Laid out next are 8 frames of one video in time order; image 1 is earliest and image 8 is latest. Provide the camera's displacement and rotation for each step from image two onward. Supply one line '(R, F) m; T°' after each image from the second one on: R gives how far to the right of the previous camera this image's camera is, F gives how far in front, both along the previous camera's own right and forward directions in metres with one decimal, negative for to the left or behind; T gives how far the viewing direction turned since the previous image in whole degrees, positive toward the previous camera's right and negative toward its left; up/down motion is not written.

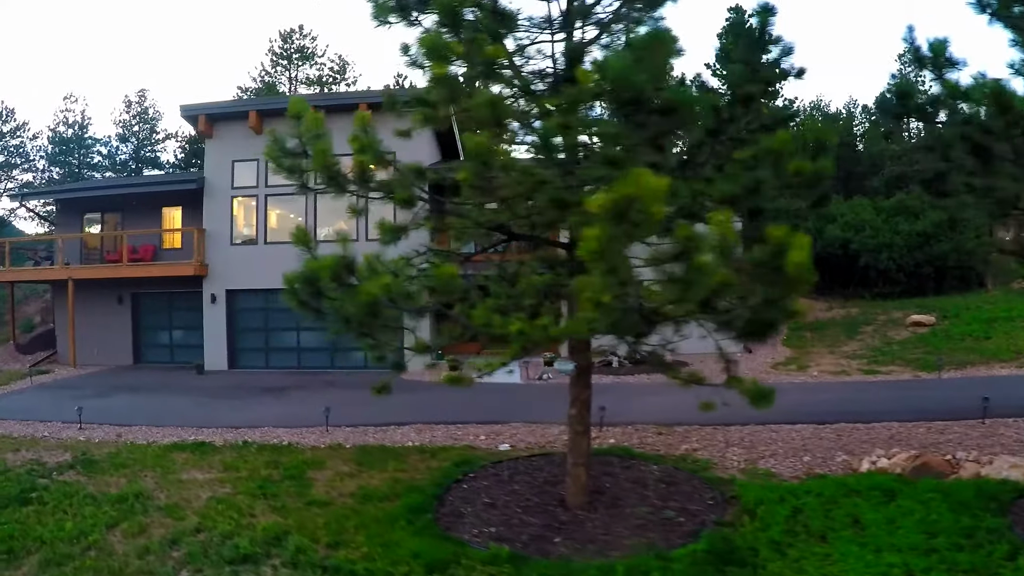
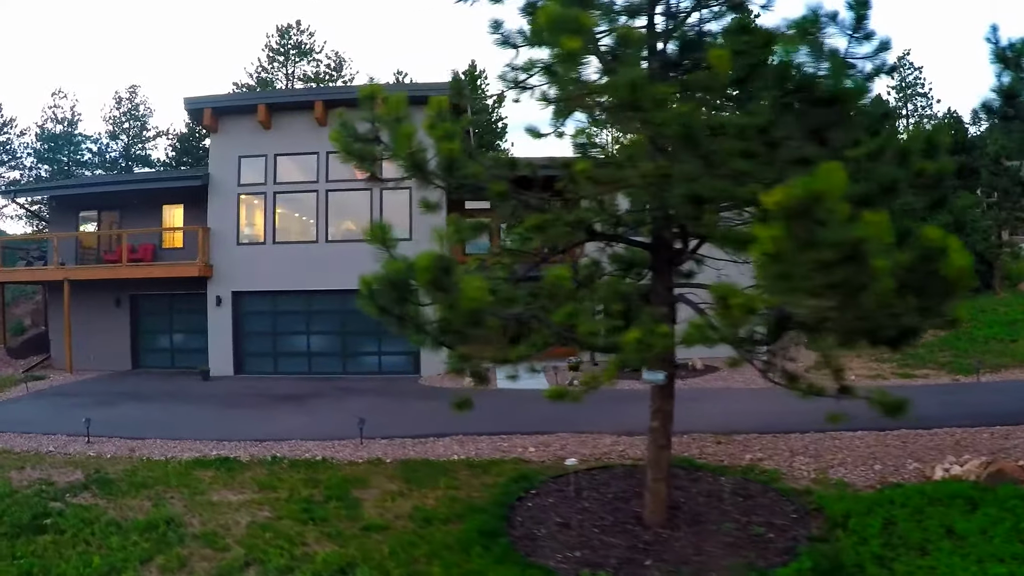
(-1.1, +0.9) m; +2°
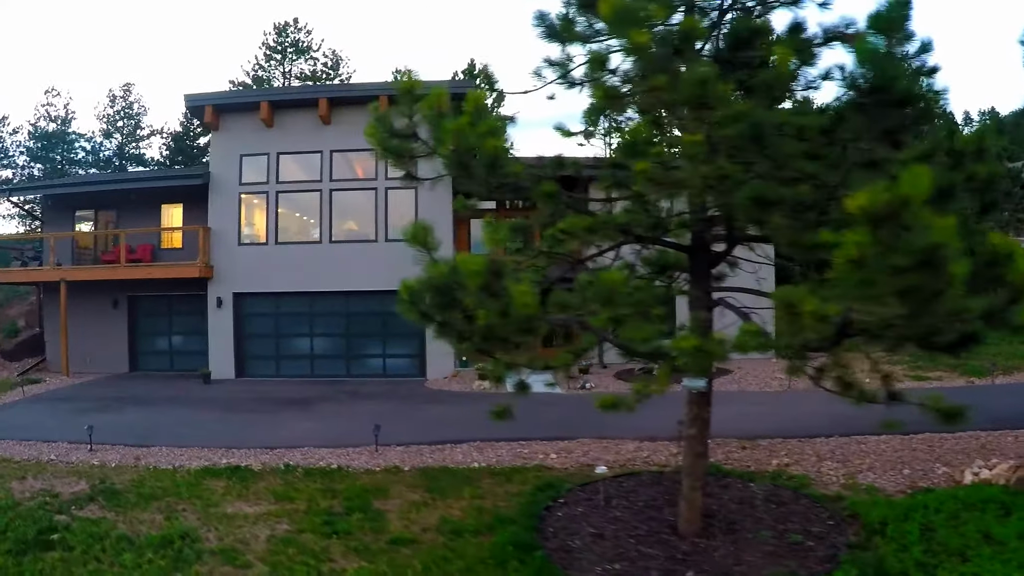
(-0.5, +0.4) m; +1°
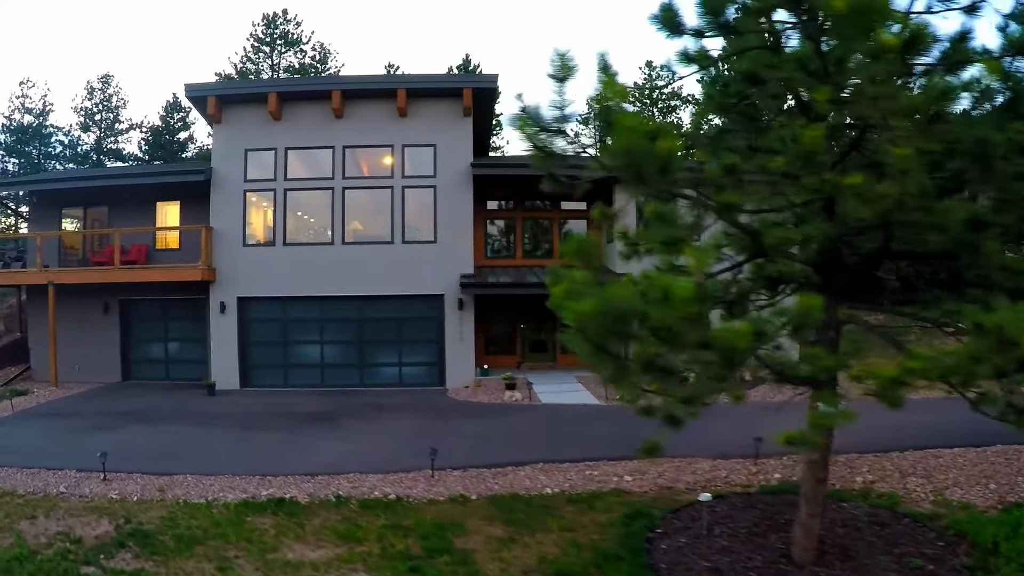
(-1.4, +1.0) m; +3°
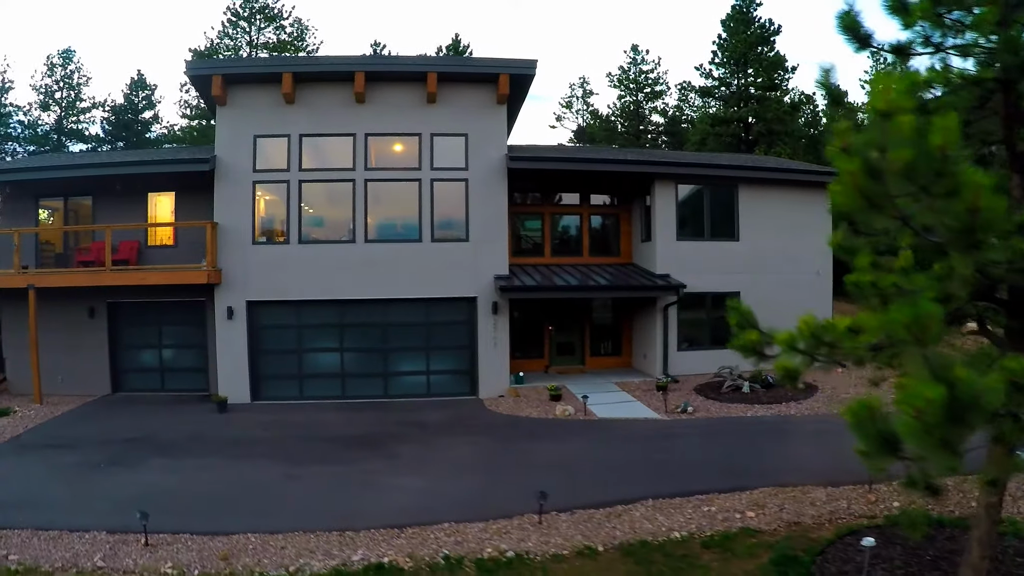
(-2.0, +1.3) m; +5°
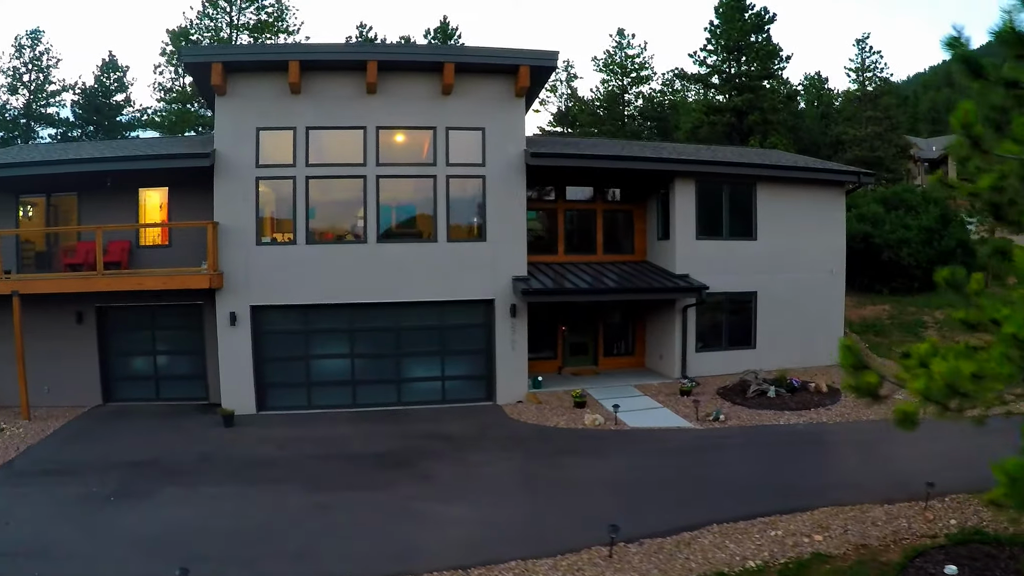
(-1.2, +0.6) m; +3°
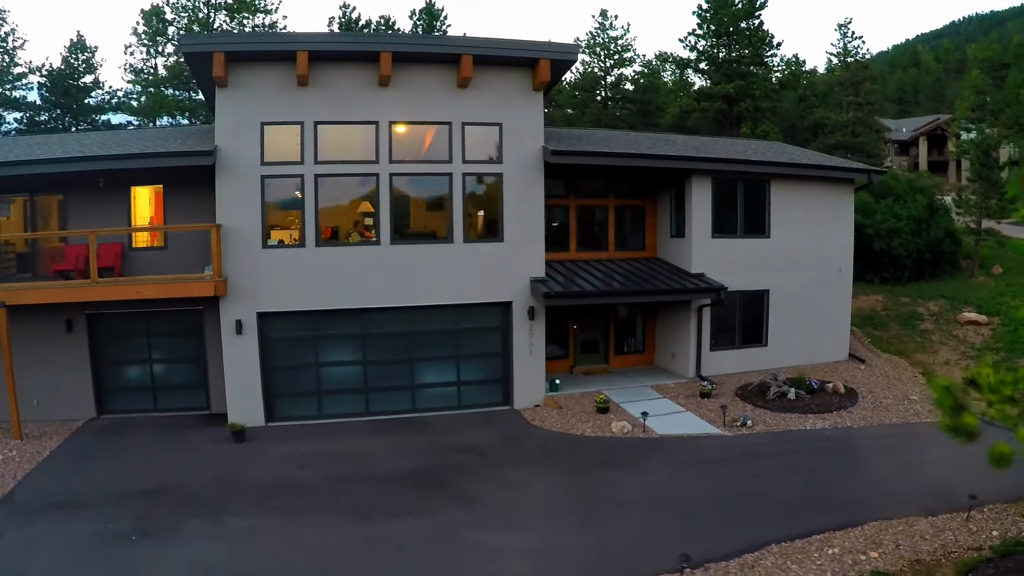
(-1.2, +0.5) m; +3°
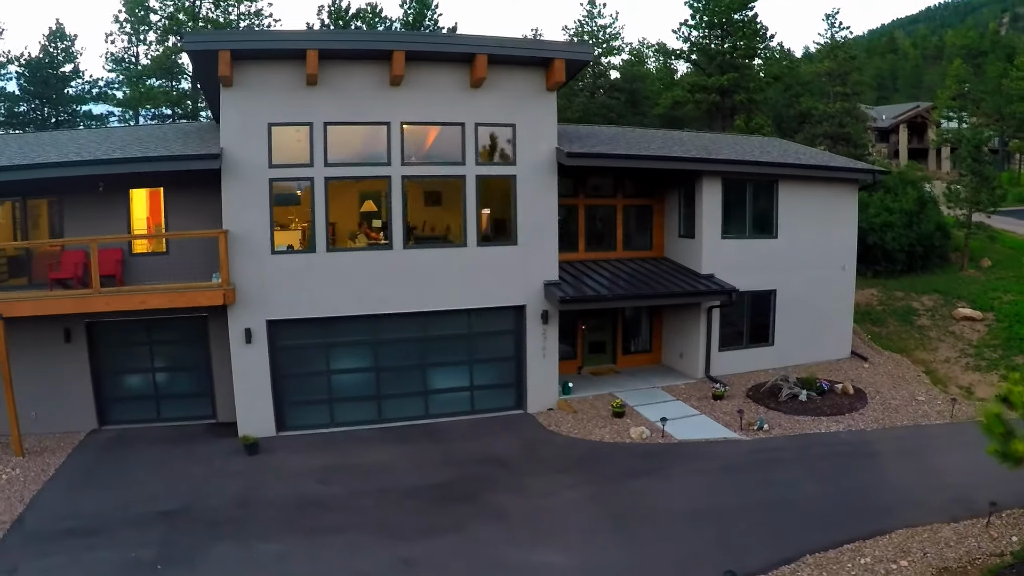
(-0.8, +0.2) m; +2°
